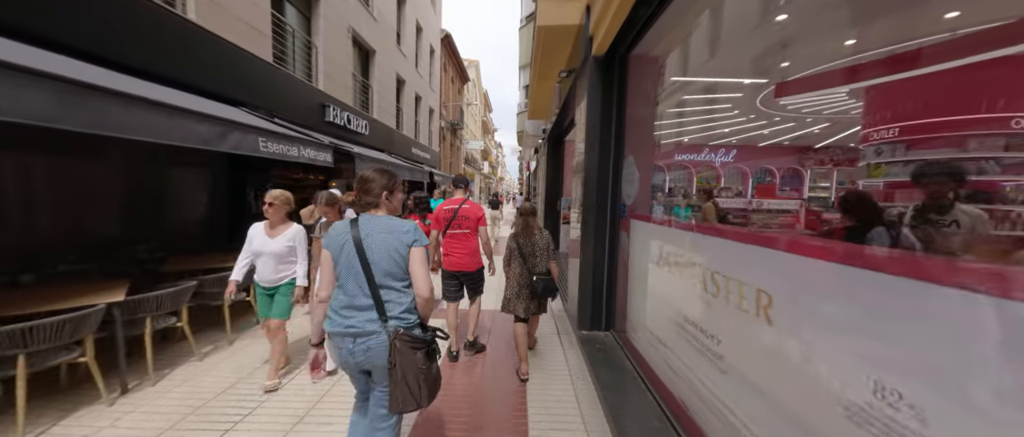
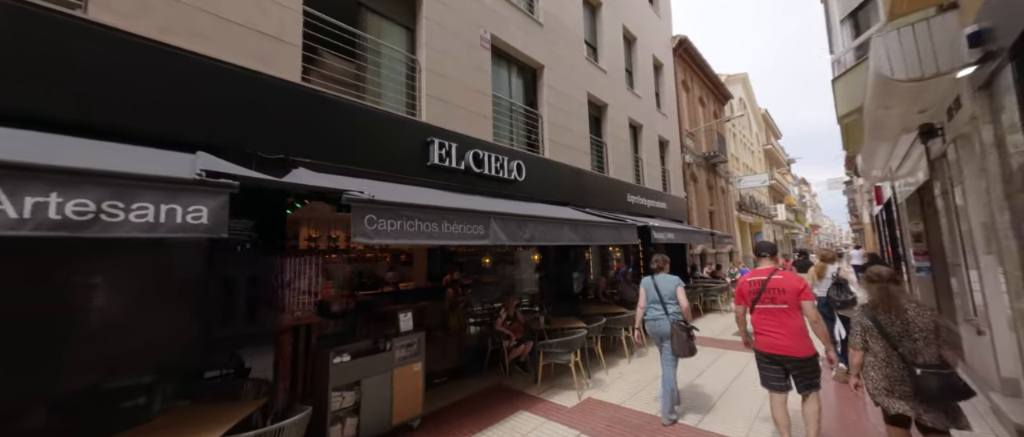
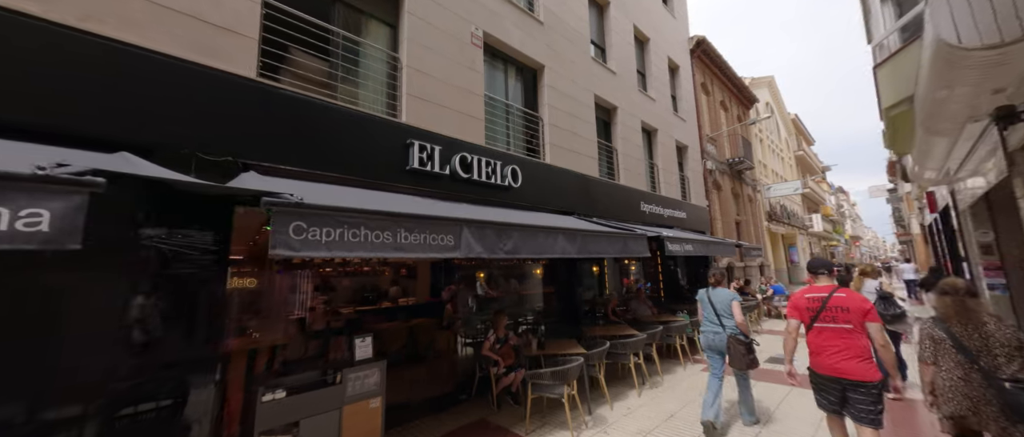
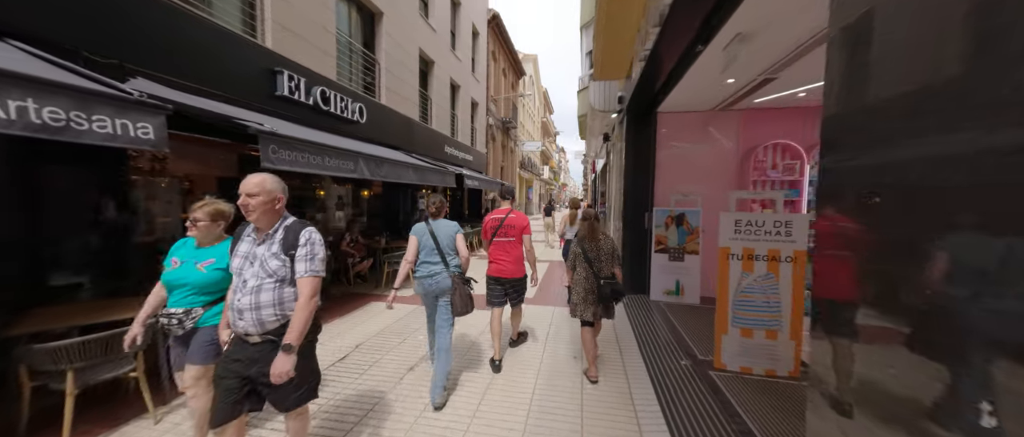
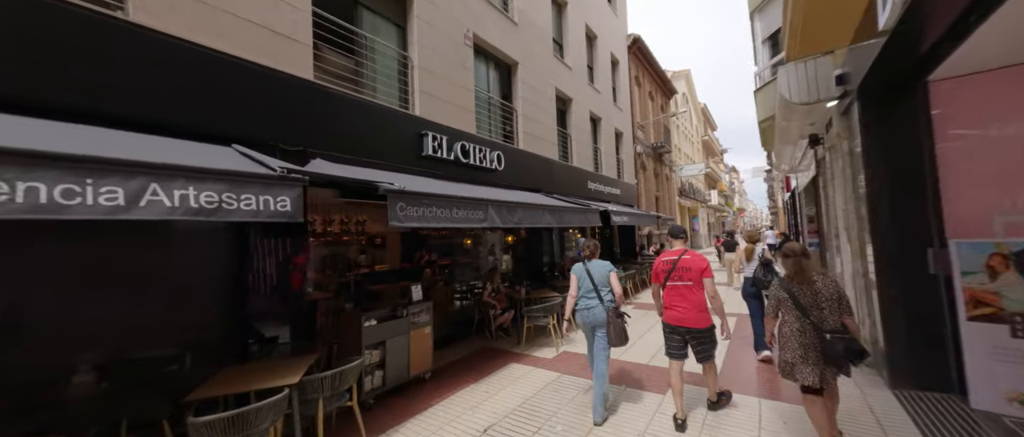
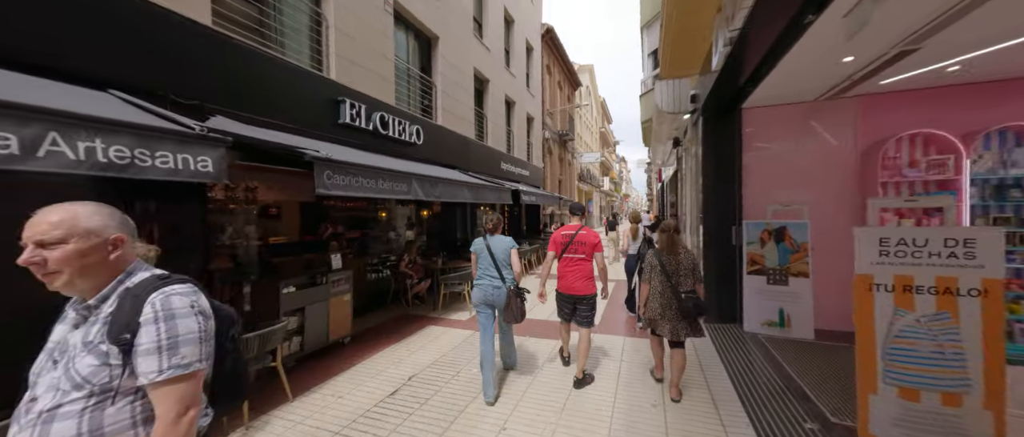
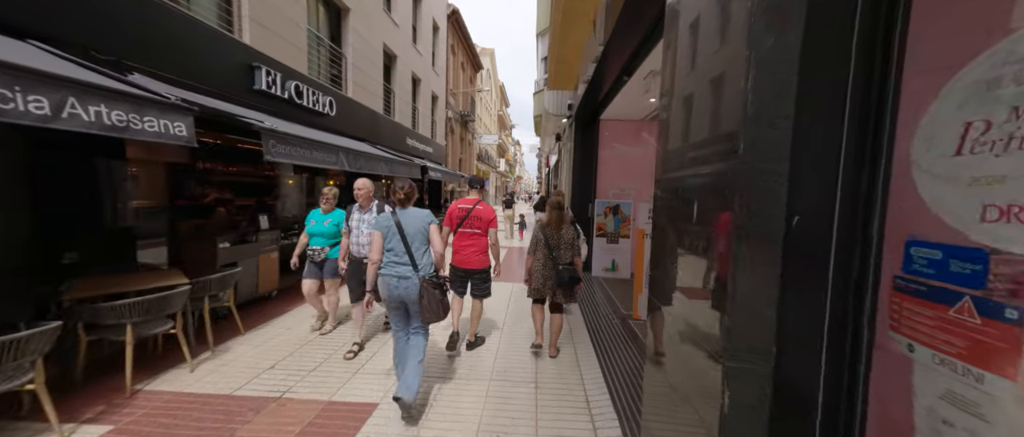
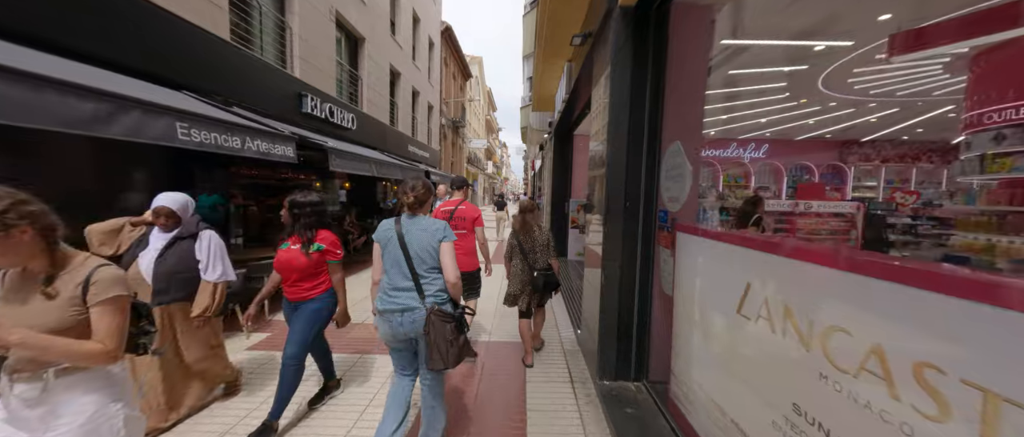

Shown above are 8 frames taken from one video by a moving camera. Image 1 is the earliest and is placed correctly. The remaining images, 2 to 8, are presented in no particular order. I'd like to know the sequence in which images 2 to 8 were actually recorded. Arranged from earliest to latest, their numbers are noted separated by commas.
8, 7, 4, 6, 5, 2, 3
